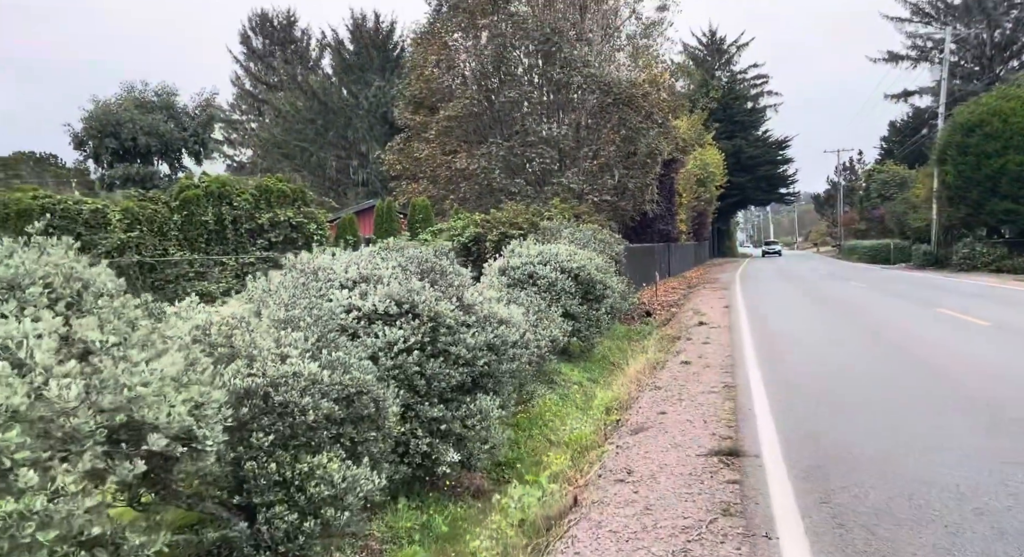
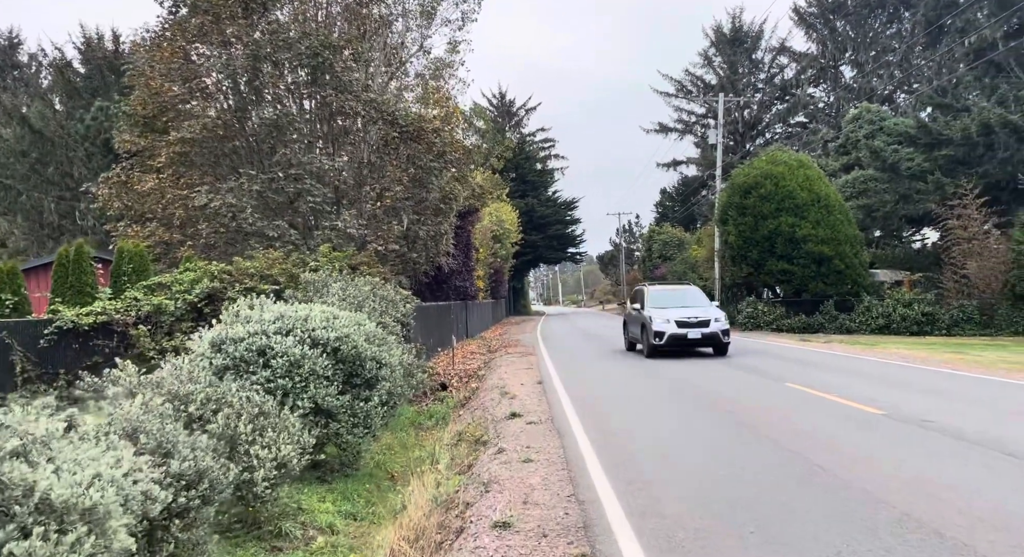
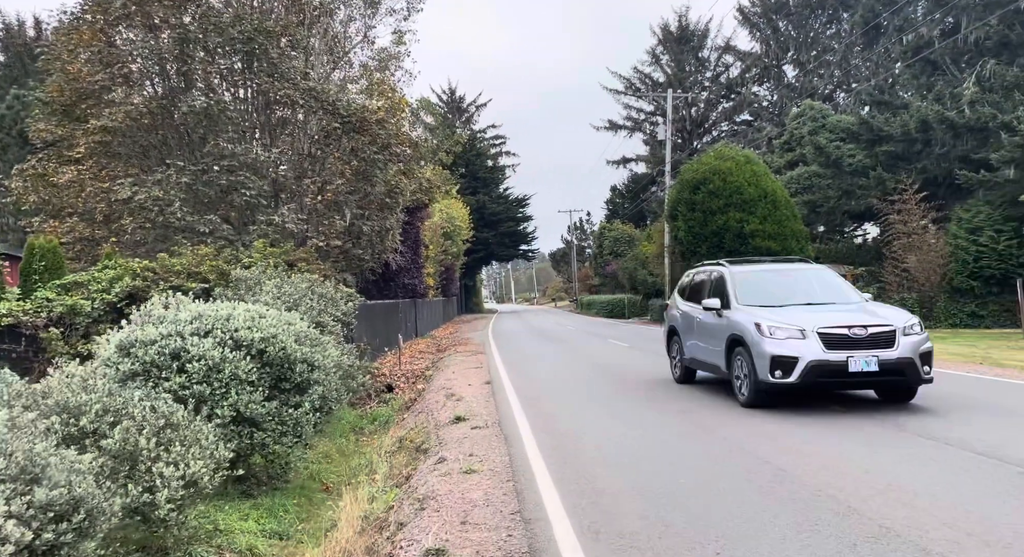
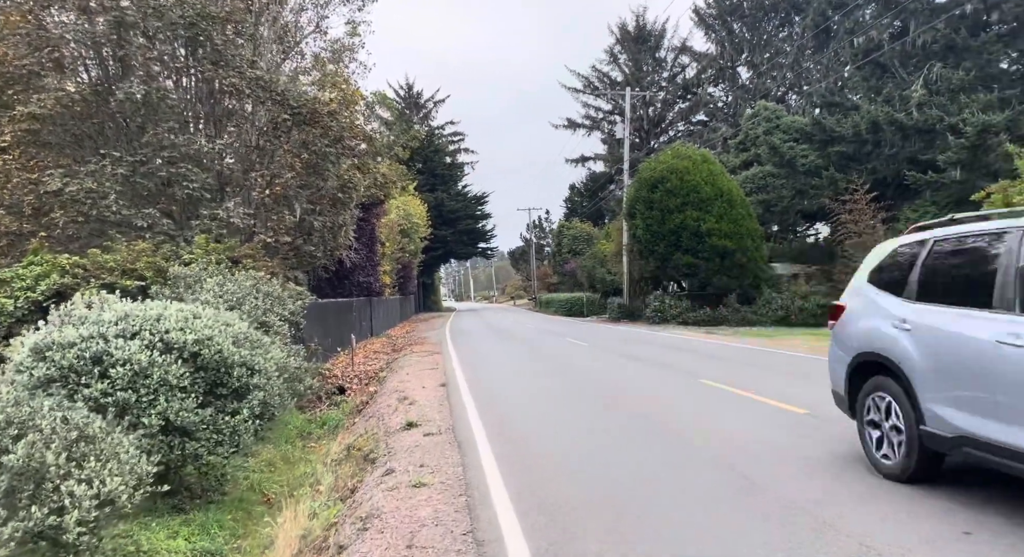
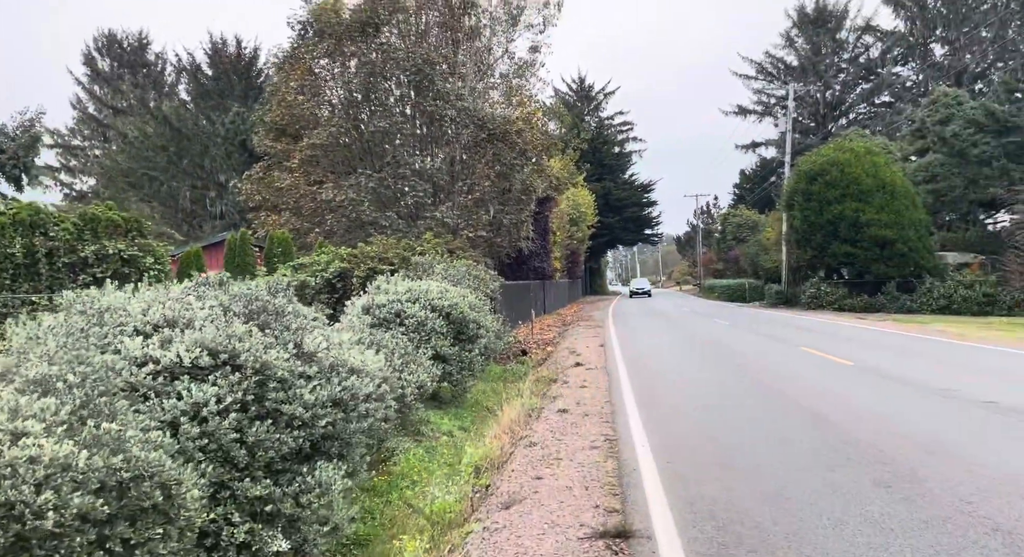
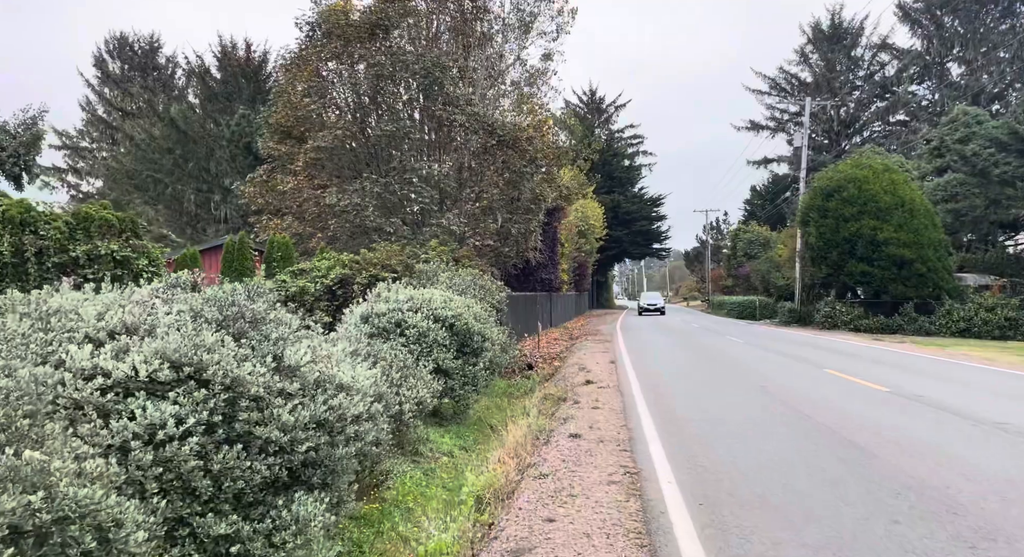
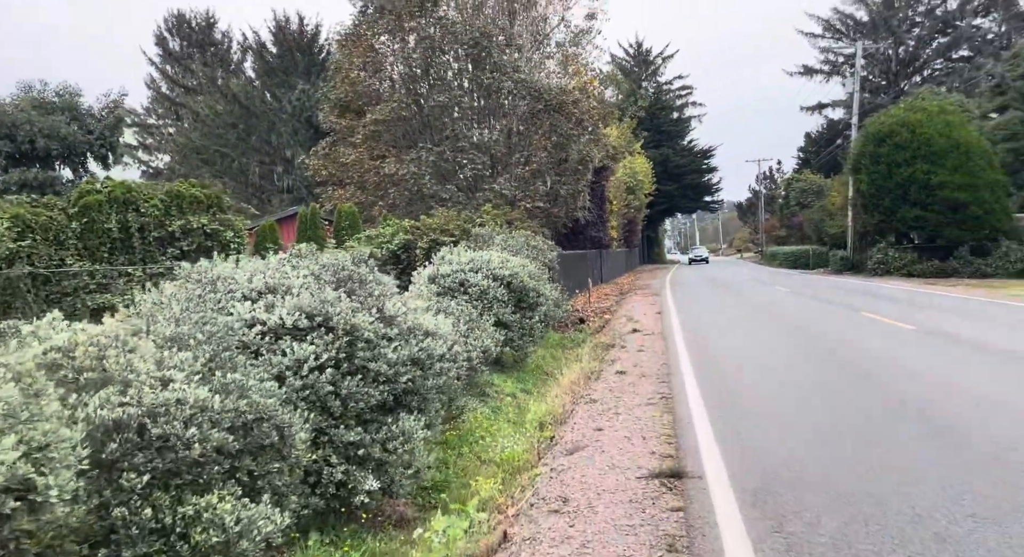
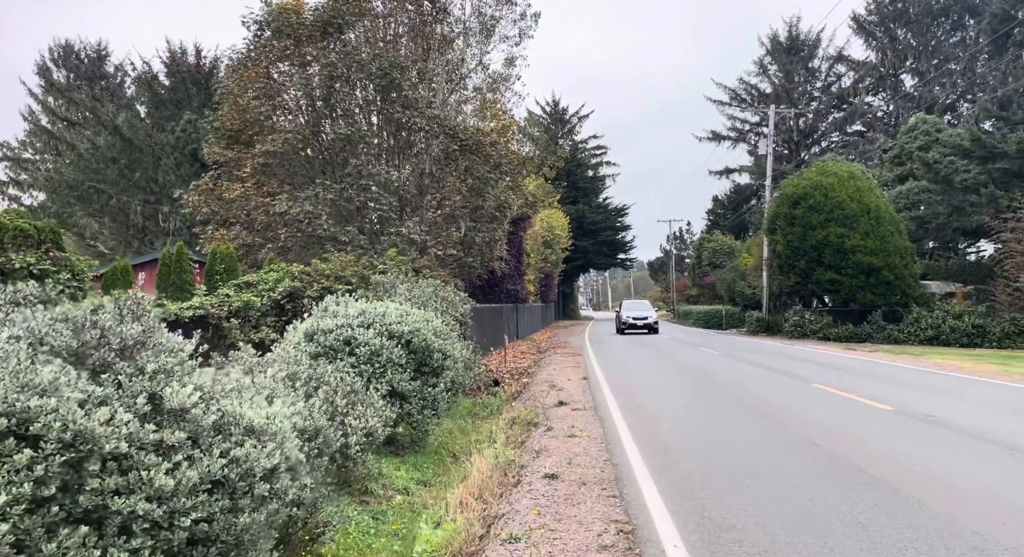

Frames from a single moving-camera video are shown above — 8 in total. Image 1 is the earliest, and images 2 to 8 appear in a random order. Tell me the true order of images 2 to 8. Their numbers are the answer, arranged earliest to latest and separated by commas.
7, 5, 6, 8, 2, 3, 4
